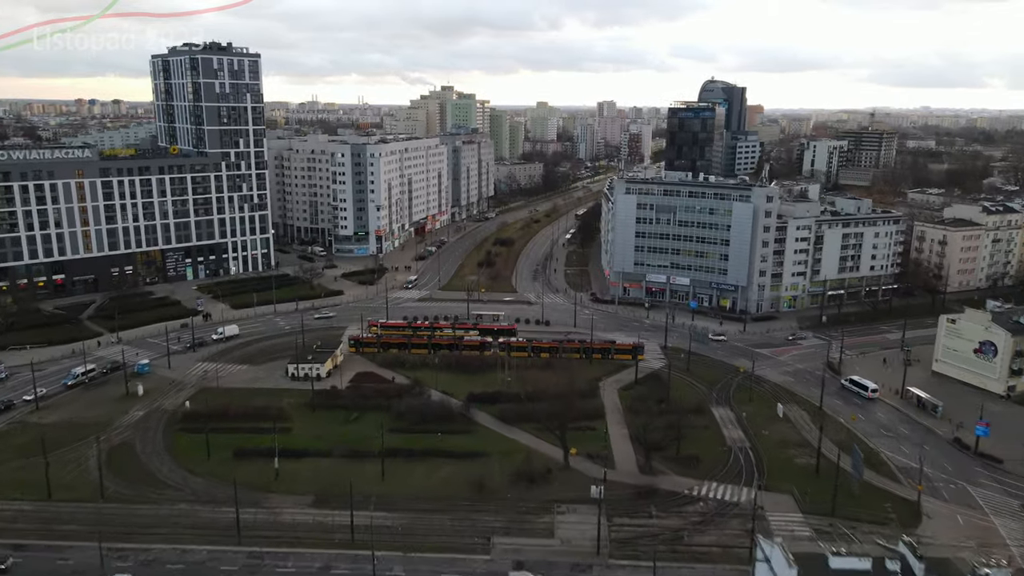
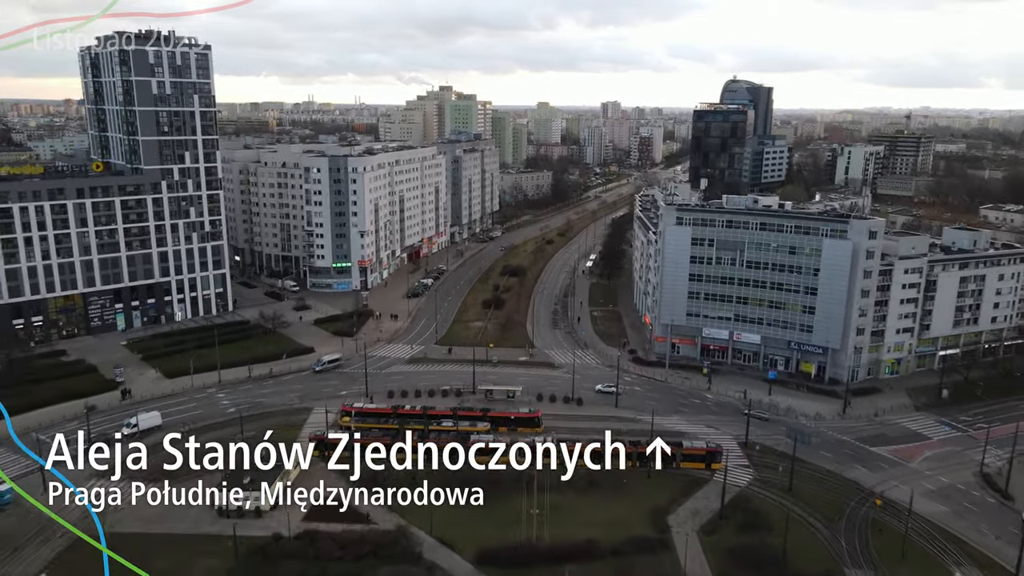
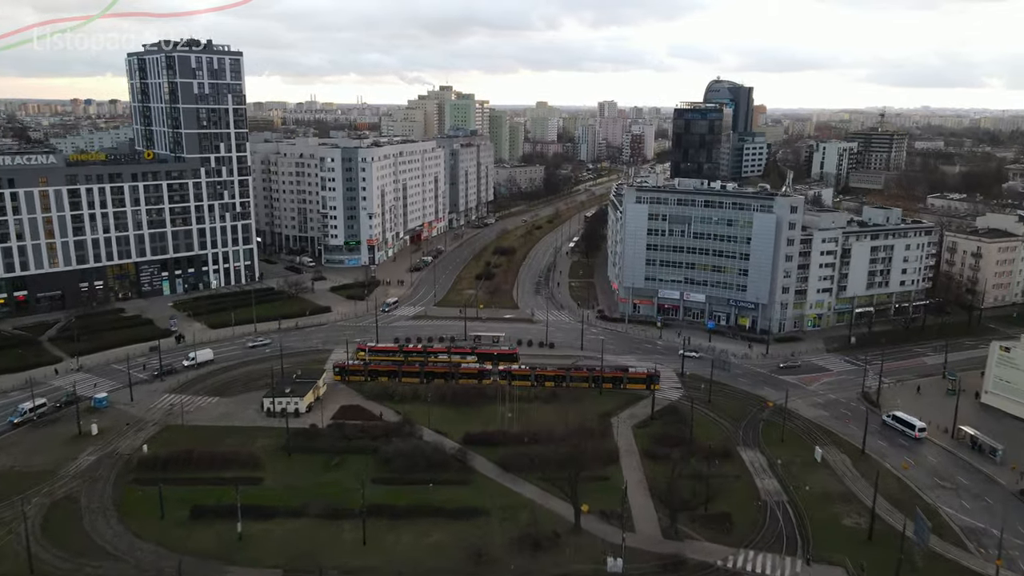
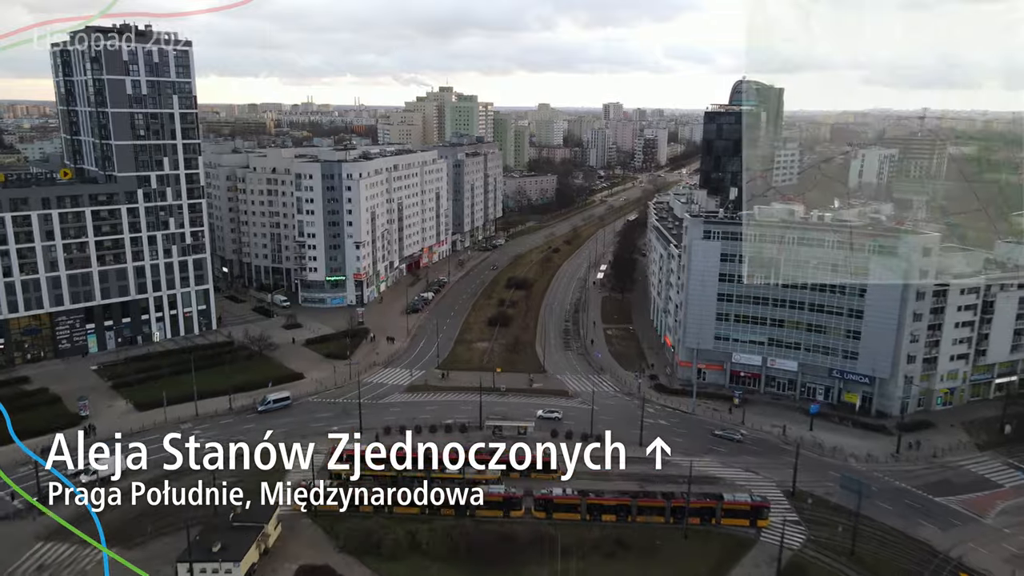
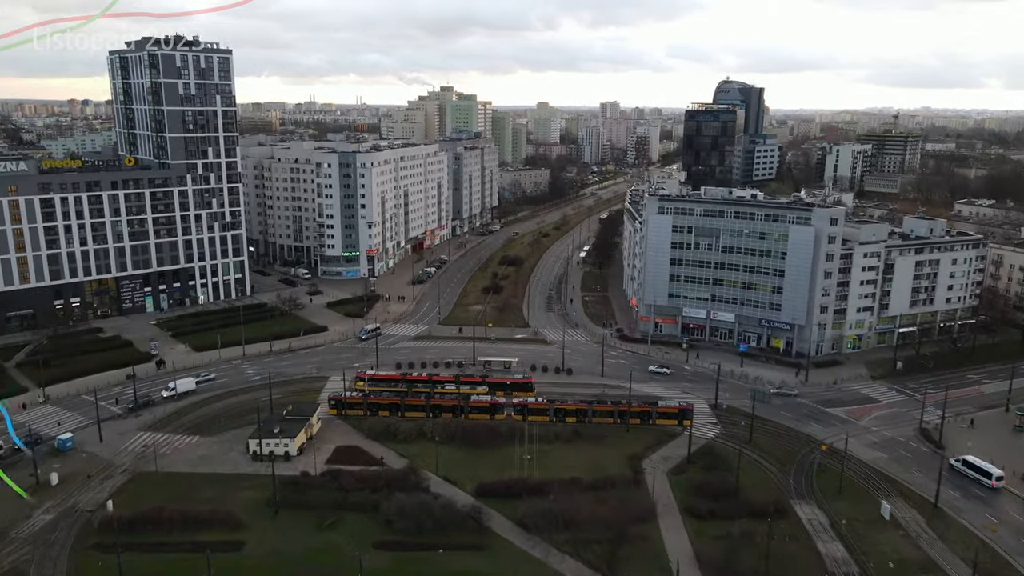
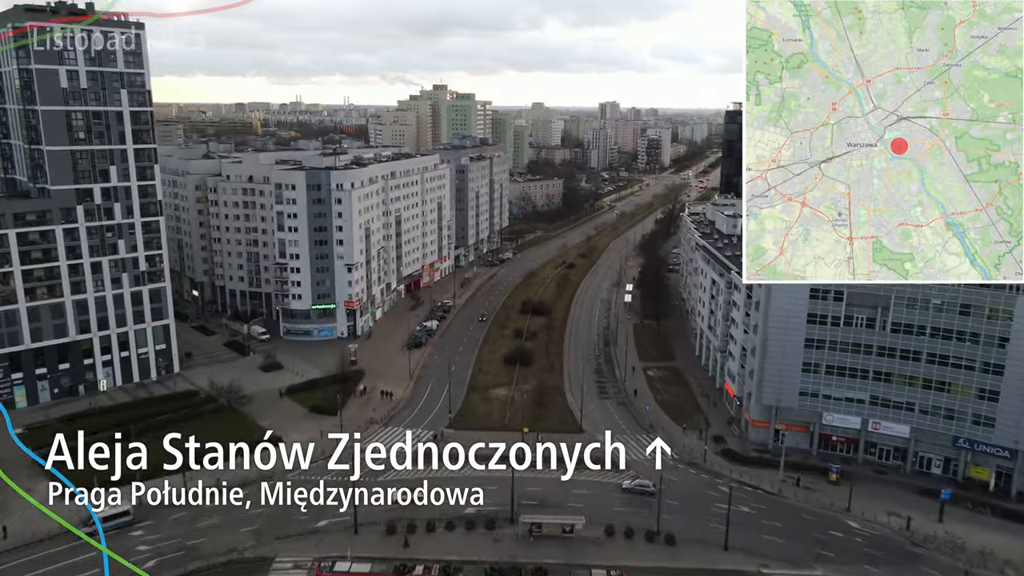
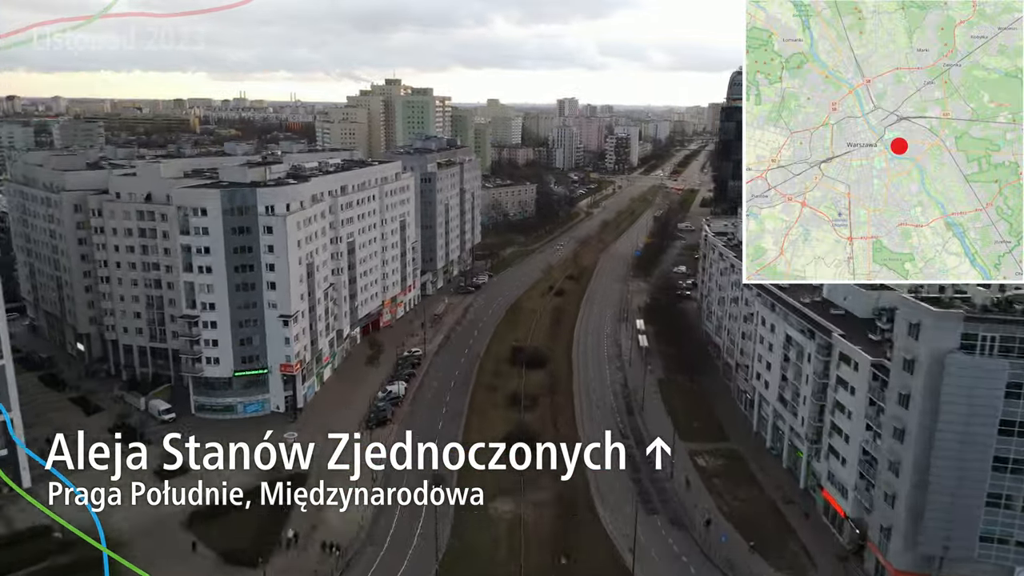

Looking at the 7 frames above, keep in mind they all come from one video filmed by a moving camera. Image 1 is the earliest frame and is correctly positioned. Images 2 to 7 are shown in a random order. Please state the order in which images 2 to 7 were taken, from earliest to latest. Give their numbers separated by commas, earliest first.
3, 5, 2, 4, 6, 7
